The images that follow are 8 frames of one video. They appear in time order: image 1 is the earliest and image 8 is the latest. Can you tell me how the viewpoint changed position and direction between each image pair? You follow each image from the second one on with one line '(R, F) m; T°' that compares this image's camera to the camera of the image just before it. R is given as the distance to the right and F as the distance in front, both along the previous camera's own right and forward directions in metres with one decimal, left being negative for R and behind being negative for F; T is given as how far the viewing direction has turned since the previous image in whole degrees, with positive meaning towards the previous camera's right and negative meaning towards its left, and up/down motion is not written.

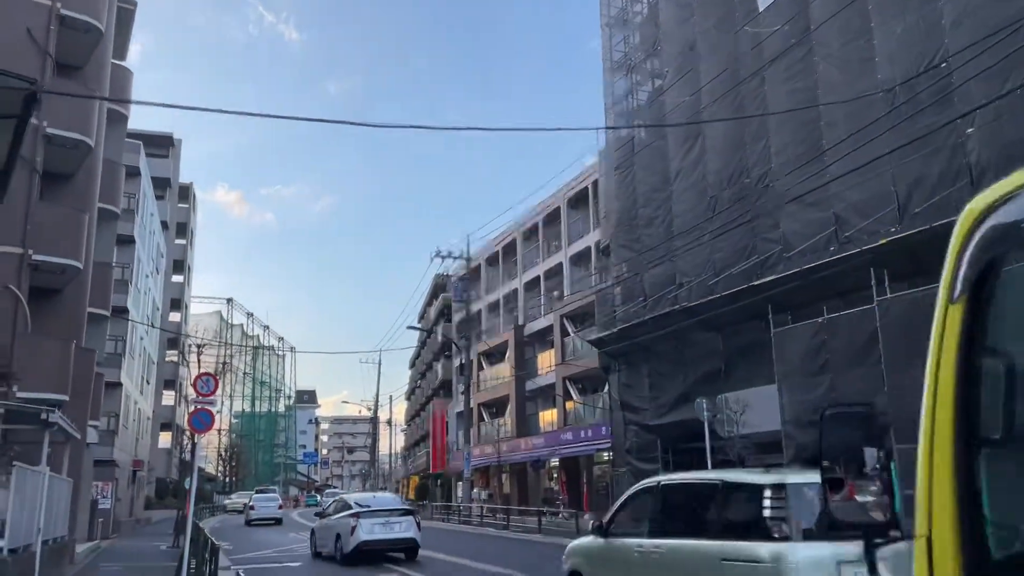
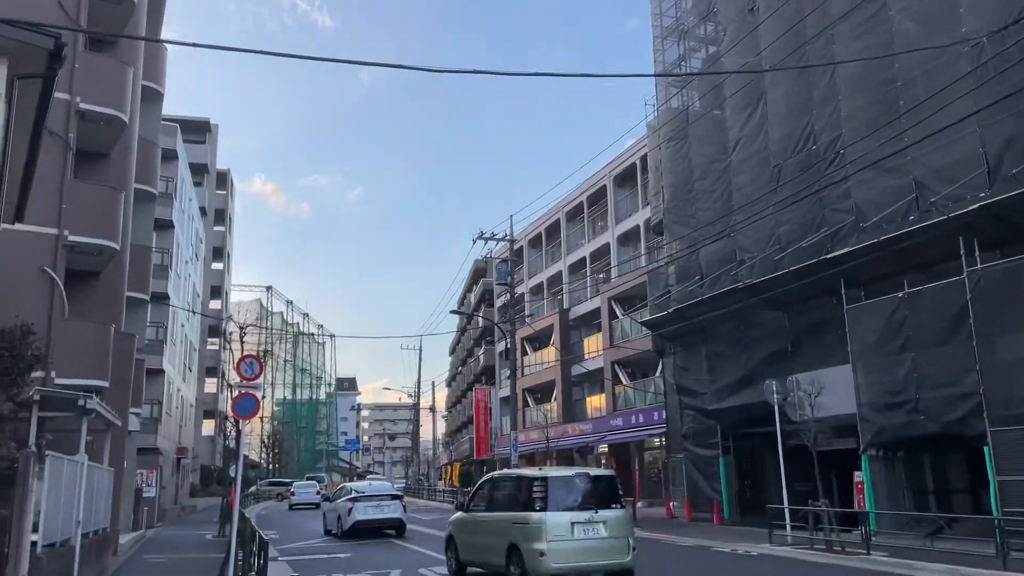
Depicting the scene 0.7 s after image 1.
(-0.4, +1.1) m; -2°
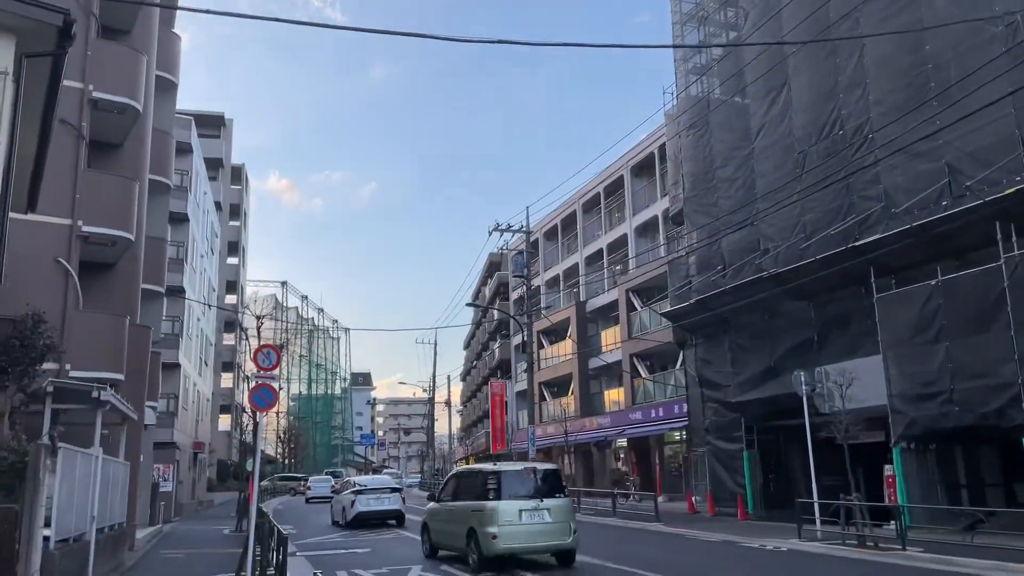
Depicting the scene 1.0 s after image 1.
(-0.2, +0.4) m; -1°
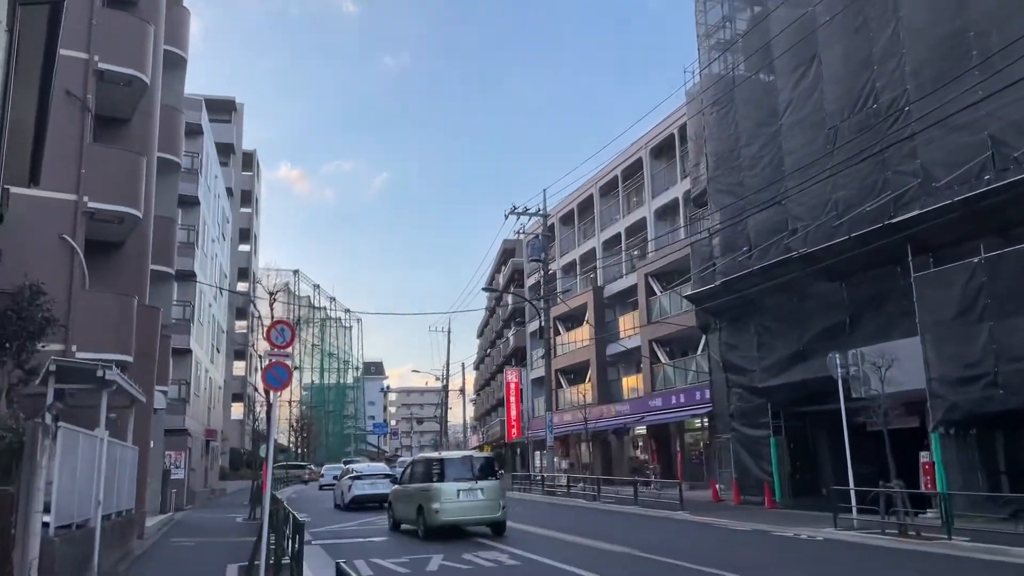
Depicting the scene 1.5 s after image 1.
(-0.2, +0.7) m; -1°
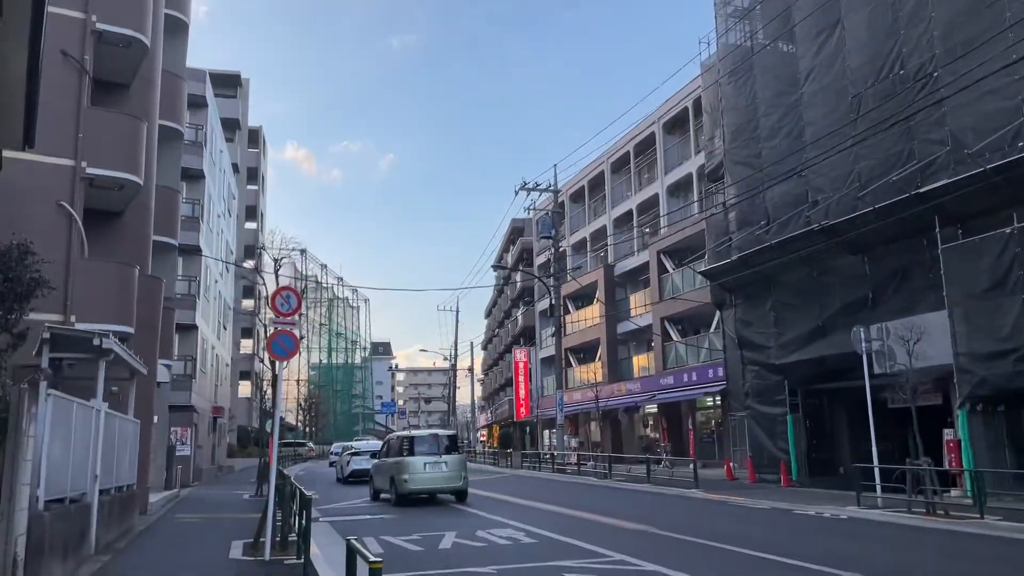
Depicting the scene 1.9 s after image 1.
(-0.1, +0.6) m; 0°
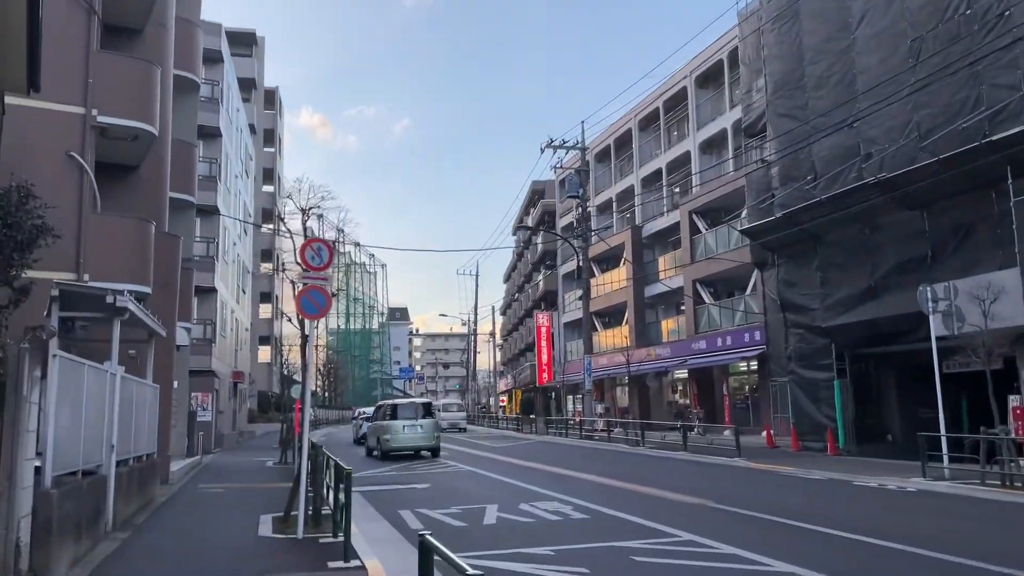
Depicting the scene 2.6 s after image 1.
(-0.5, +1.0) m; -1°
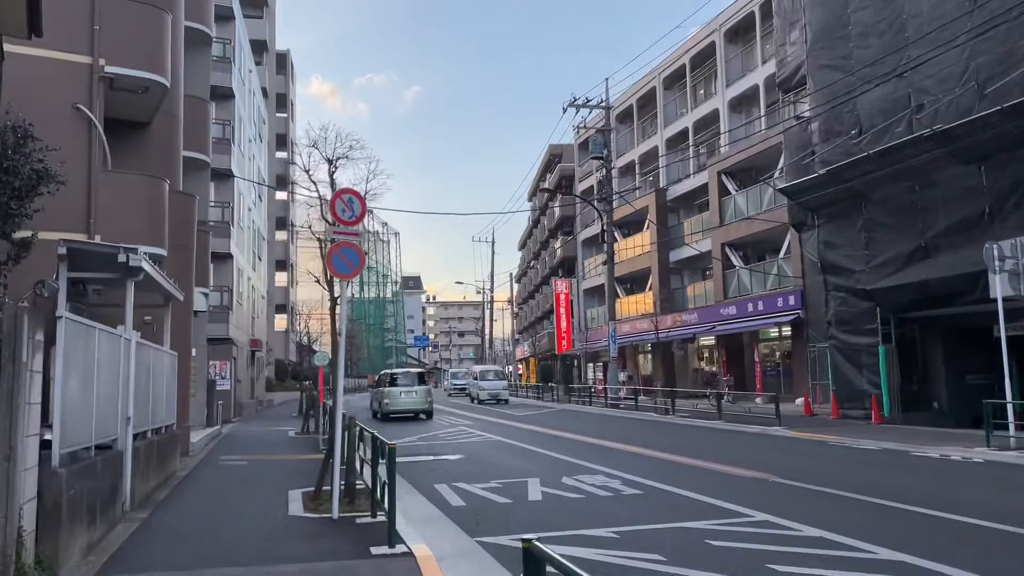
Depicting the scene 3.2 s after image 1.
(-0.4, +0.9) m; -1°
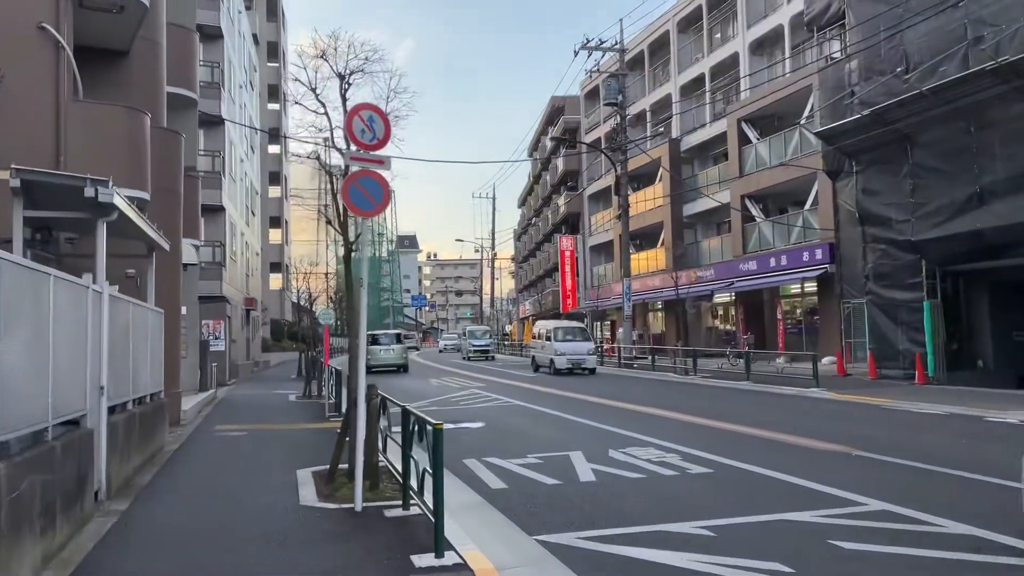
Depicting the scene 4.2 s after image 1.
(-0.5, +1.6) m; 0°
